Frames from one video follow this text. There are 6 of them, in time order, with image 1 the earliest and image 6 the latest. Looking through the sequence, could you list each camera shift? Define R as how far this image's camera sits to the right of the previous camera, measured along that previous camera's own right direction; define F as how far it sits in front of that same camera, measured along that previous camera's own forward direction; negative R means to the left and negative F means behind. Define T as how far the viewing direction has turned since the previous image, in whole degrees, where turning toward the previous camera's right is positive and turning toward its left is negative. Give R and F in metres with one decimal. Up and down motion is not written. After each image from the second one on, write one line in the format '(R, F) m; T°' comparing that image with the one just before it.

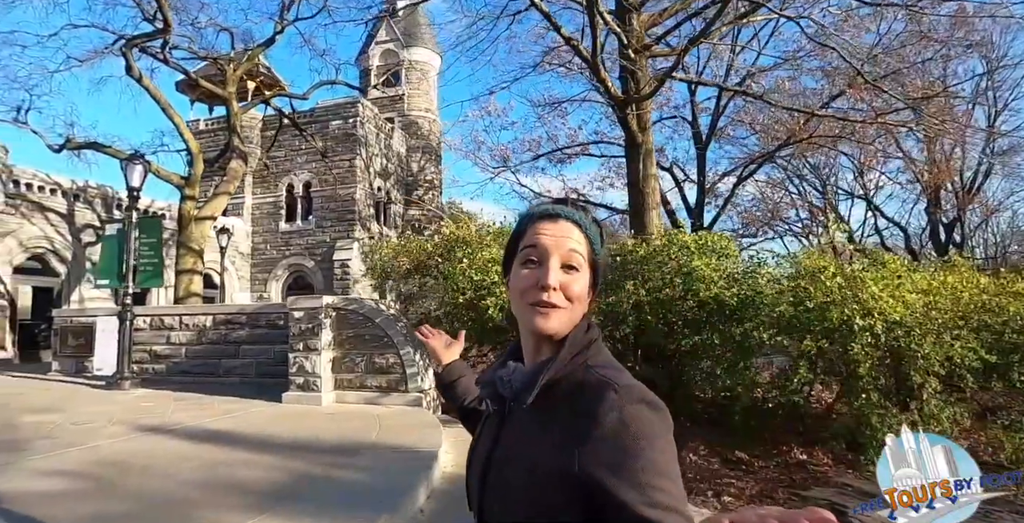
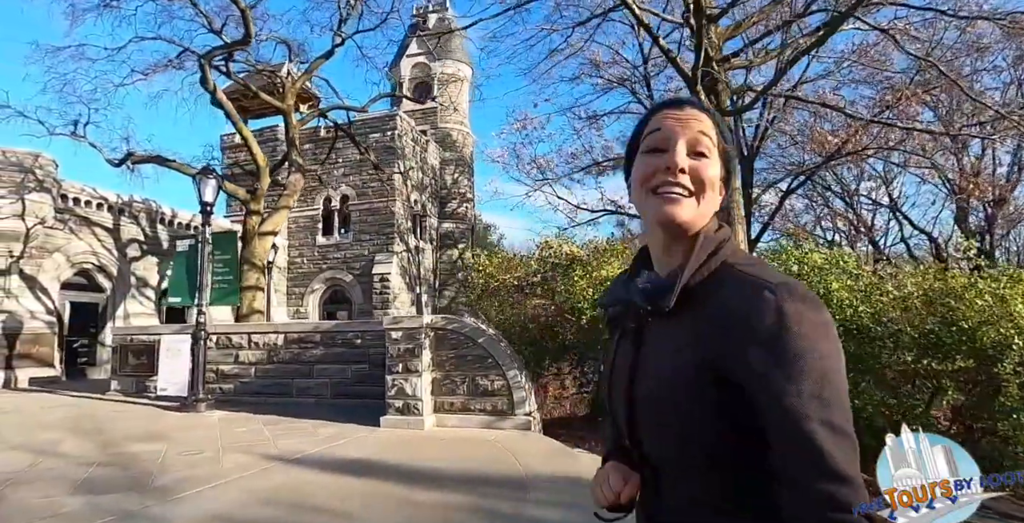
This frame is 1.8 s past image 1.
(-1.3, +0.2) m; 0°
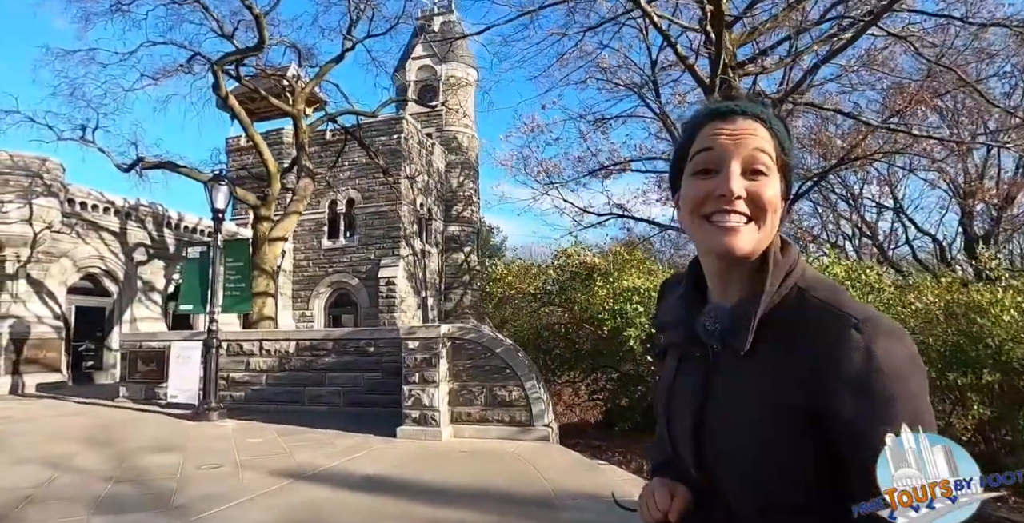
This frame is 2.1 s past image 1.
(-0.2, +0.1) m; 0°
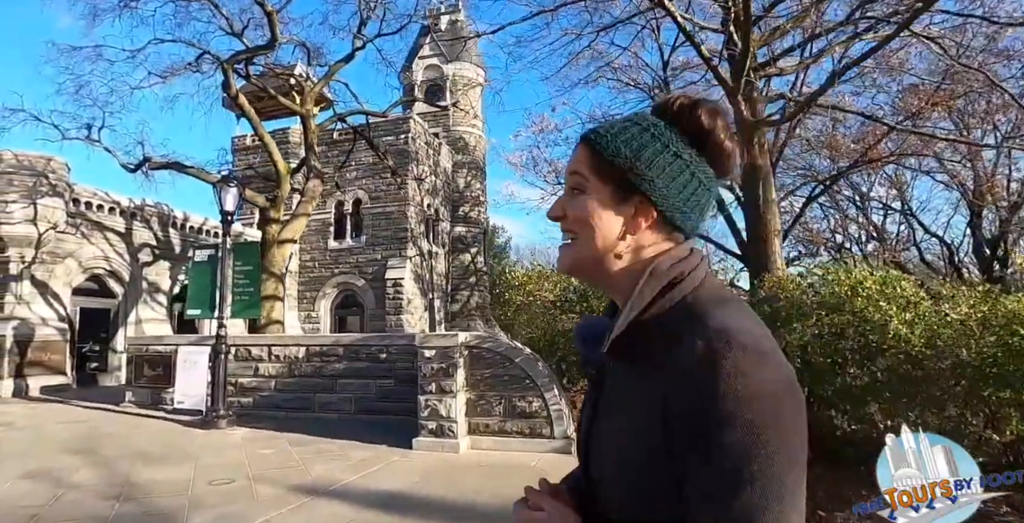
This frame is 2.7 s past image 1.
(-0.2, +0.2) m; 0°
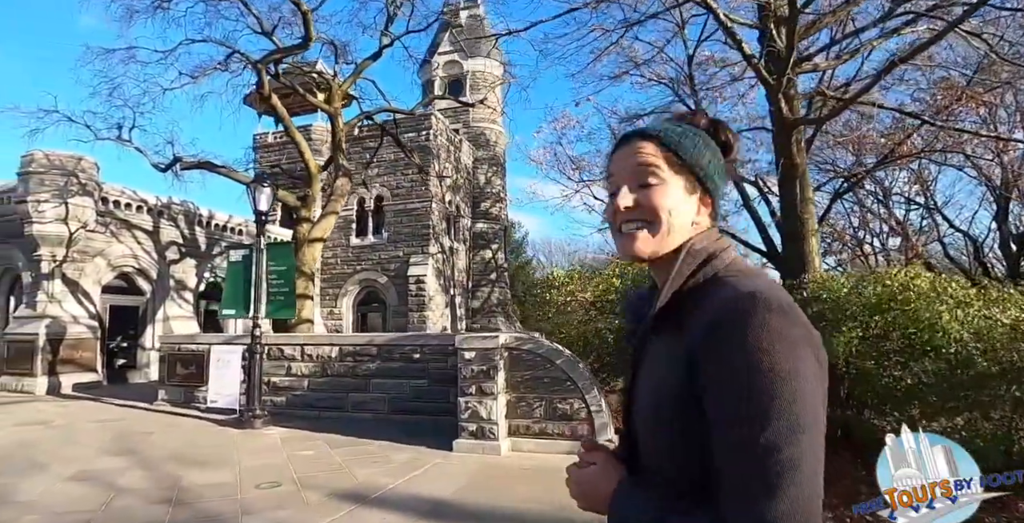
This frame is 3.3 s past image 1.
(-0.4, +0.1) m; -1°
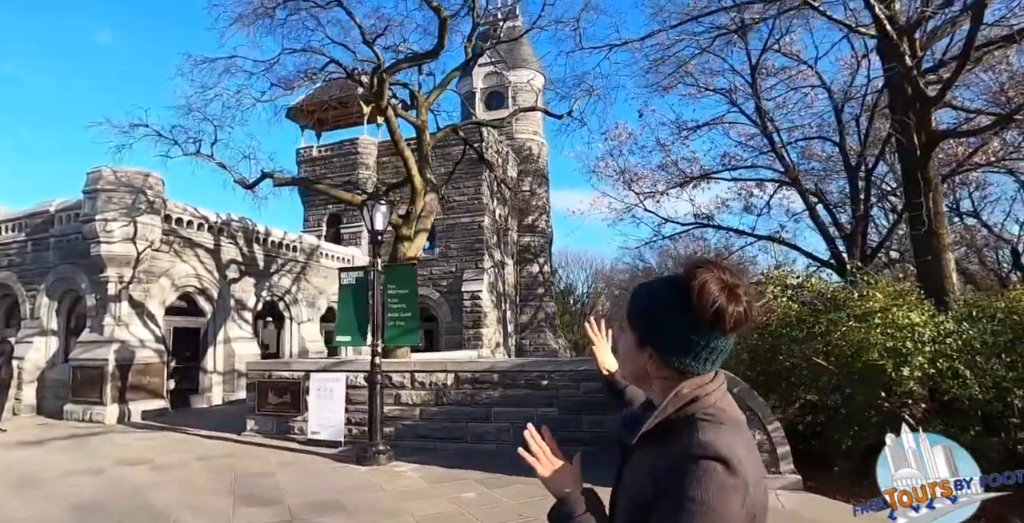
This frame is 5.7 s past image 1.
(-2.0, +0.5) m; +1°
